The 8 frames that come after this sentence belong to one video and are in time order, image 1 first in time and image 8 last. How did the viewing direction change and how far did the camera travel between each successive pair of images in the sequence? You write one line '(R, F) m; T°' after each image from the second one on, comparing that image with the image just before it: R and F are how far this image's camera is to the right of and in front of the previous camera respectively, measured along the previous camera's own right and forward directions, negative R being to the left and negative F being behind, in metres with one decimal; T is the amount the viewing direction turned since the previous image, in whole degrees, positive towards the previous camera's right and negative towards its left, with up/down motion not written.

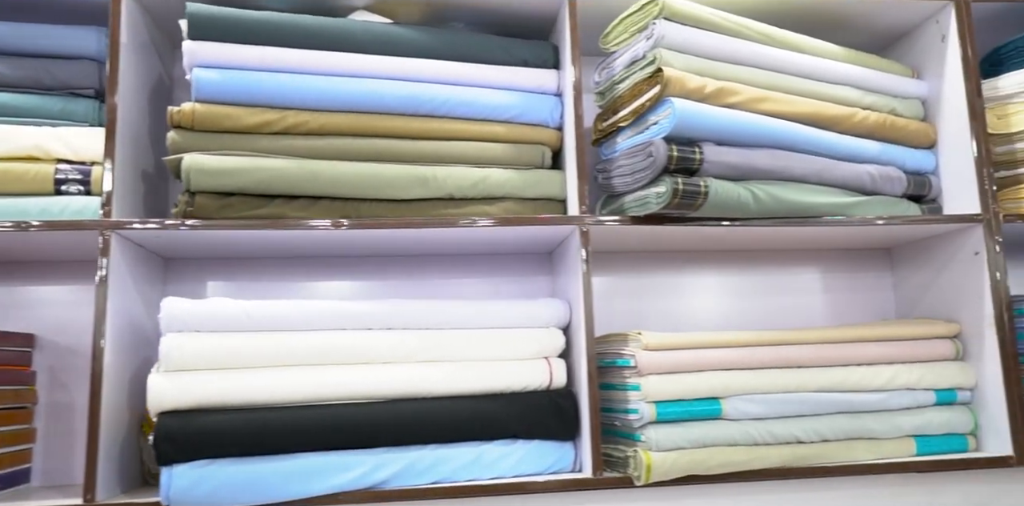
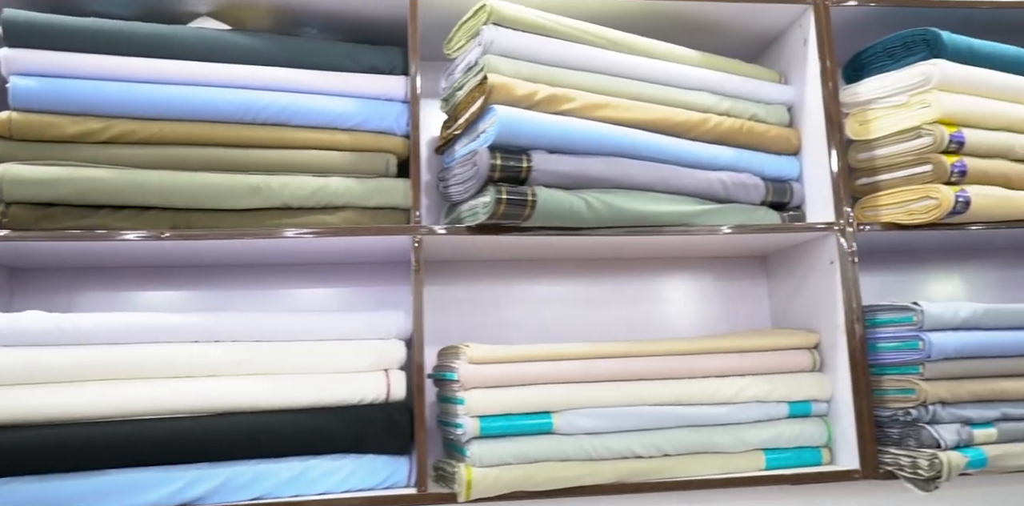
(+0.3, 0.0) m; 0°
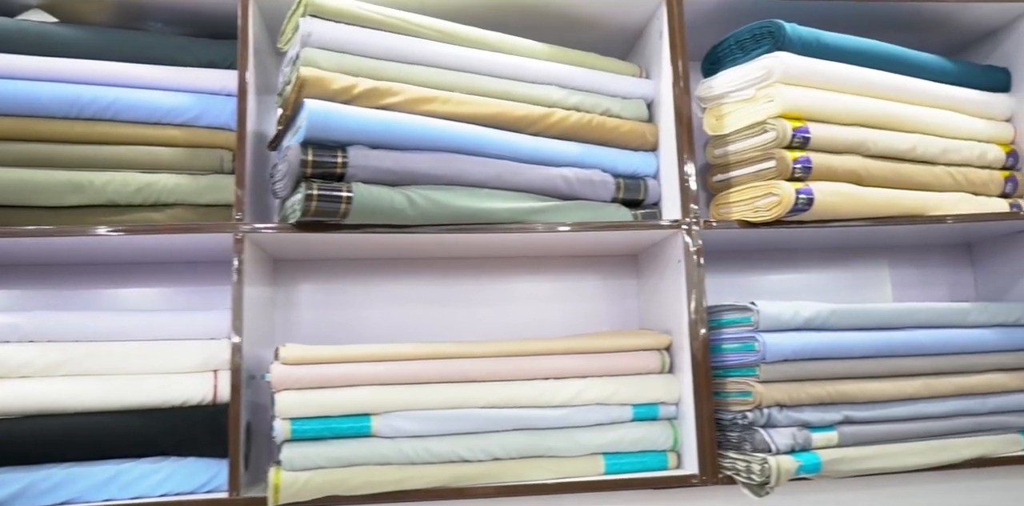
(+0.3, 0.0) m; 0°
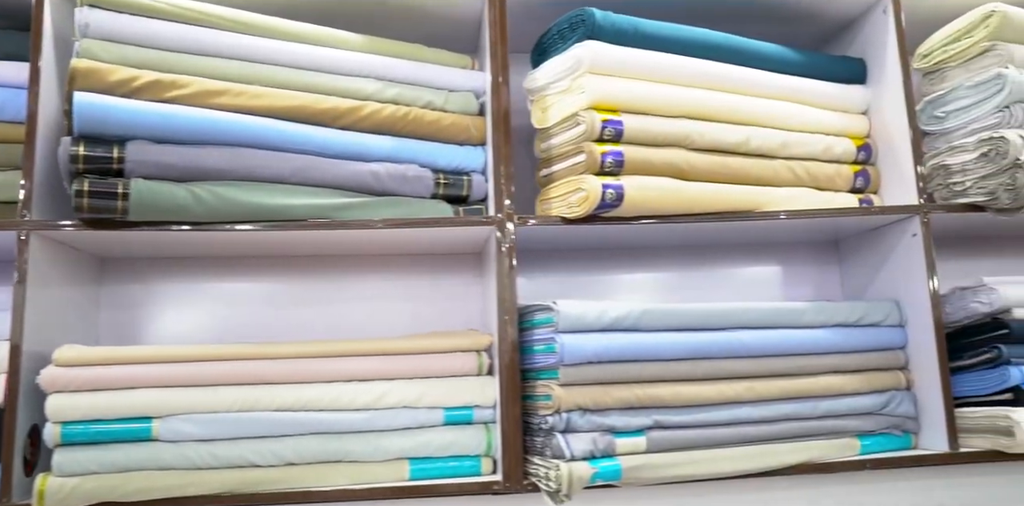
(+0.3, 0.0) m; -1°
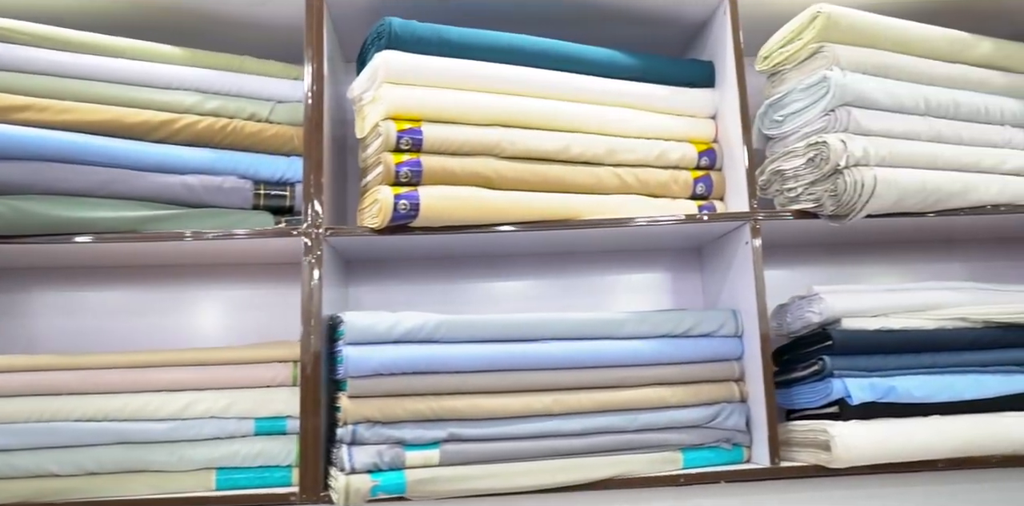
(+0.4, 0.0) m; -3°
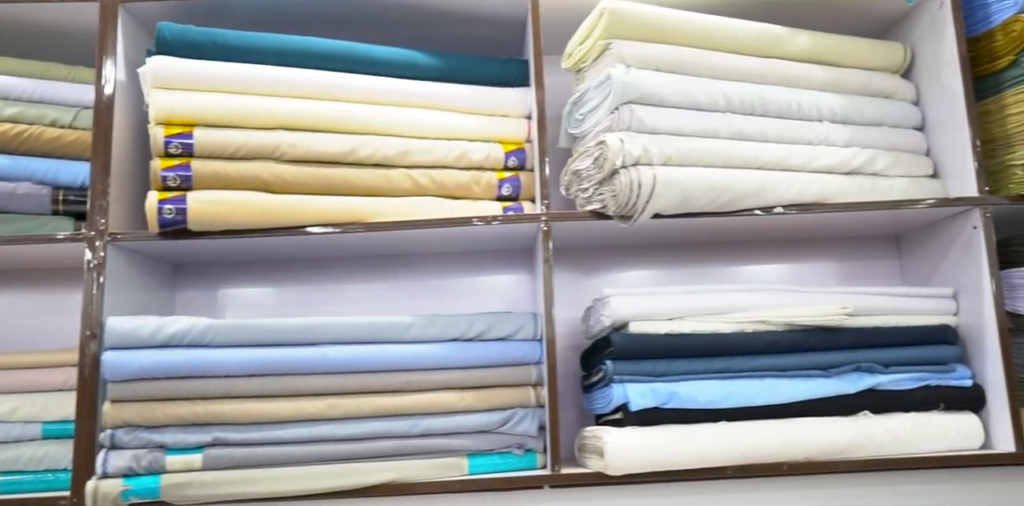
(+0.4, 0.0) m; -2°
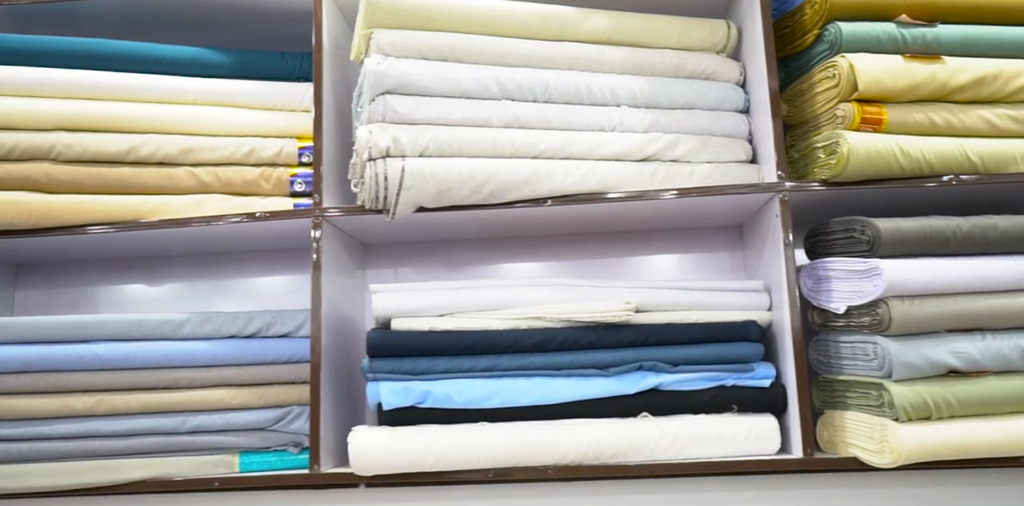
(+0.5, +0.1) m; -5°
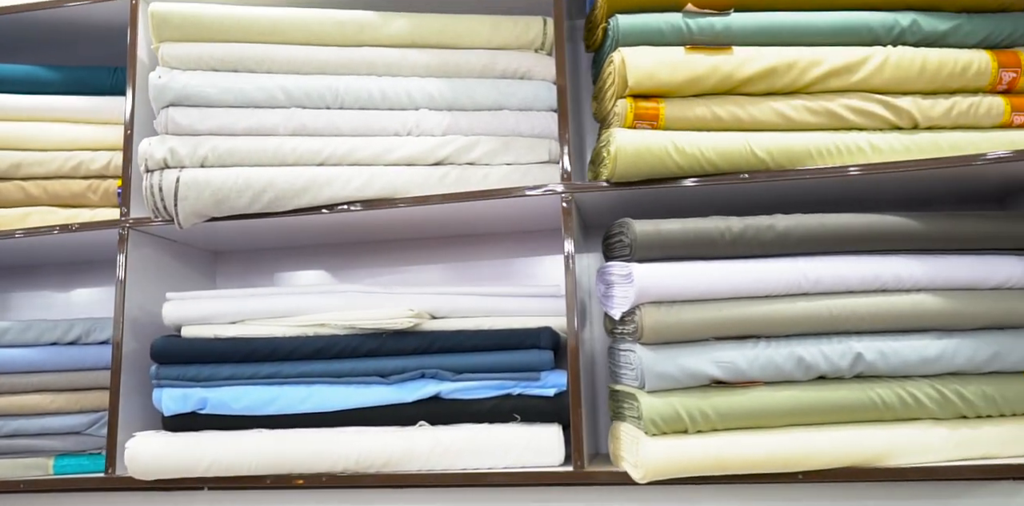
(+0.5, 0.0) m; -6°
